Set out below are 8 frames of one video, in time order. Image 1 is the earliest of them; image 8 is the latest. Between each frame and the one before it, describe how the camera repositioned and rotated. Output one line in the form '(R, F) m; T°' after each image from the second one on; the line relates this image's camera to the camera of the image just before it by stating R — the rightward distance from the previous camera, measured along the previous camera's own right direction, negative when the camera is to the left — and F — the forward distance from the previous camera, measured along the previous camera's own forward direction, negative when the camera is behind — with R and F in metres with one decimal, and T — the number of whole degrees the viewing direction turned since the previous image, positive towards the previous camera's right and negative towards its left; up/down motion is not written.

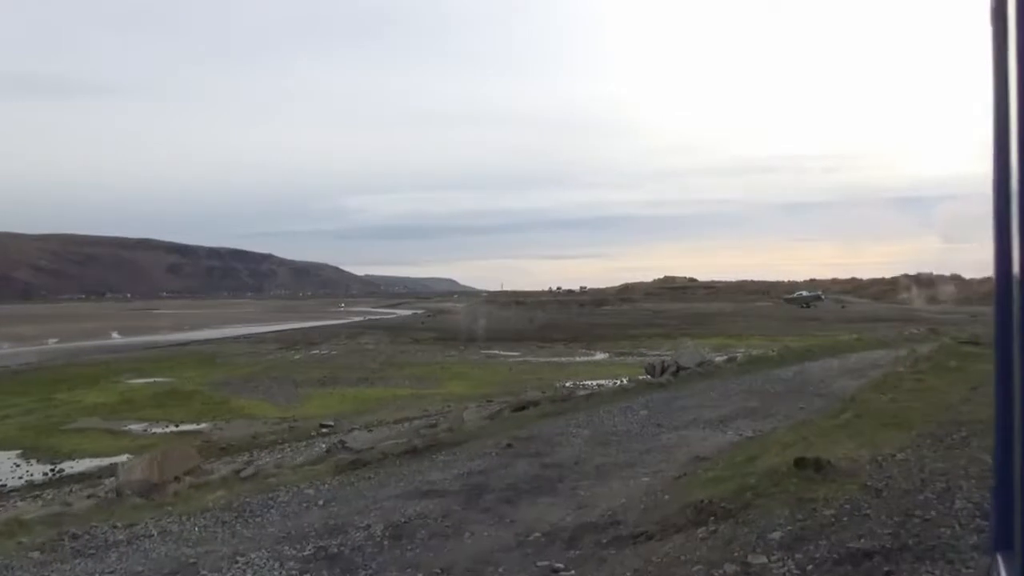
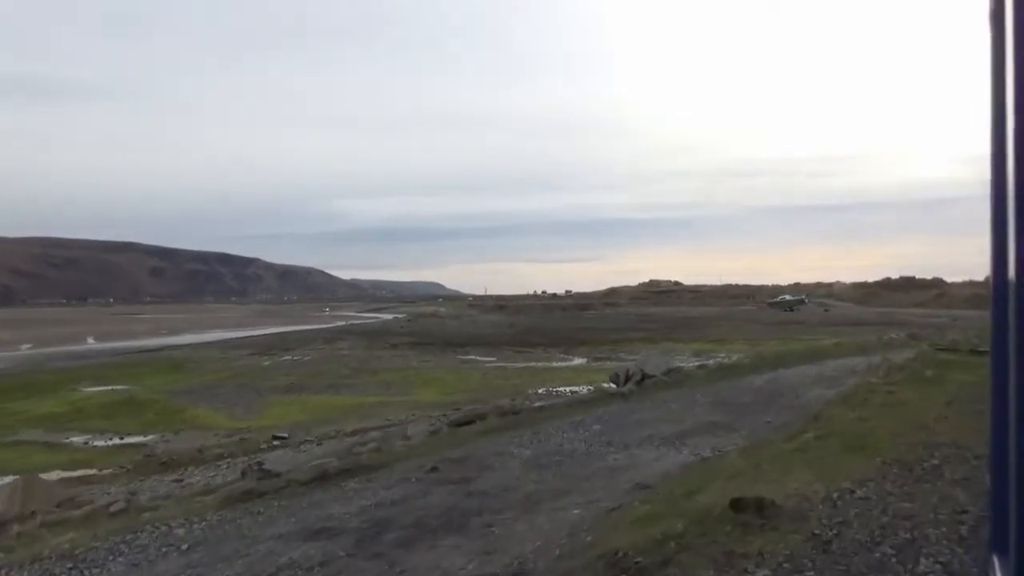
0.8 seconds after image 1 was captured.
(+1.0, +1.5) m; +1°
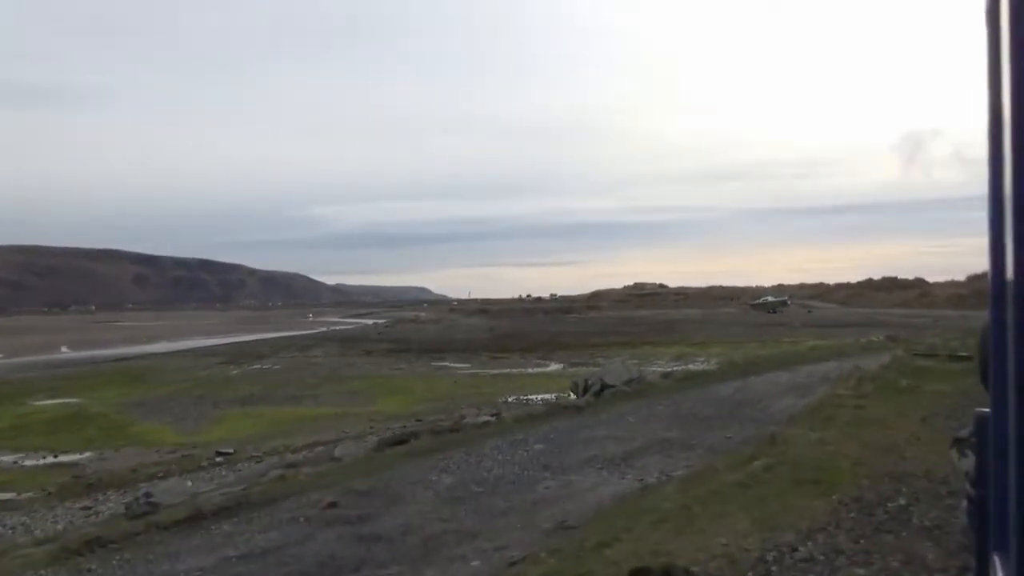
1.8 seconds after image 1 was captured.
(+1.1, +1.7) m; +1°
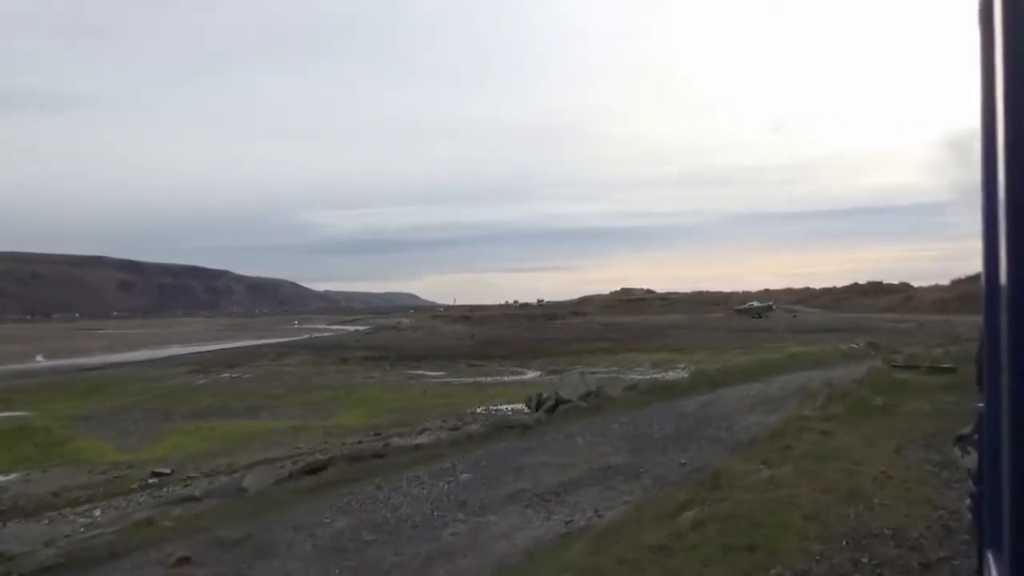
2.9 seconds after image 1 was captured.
(+1.2, +1.8) m; +1°
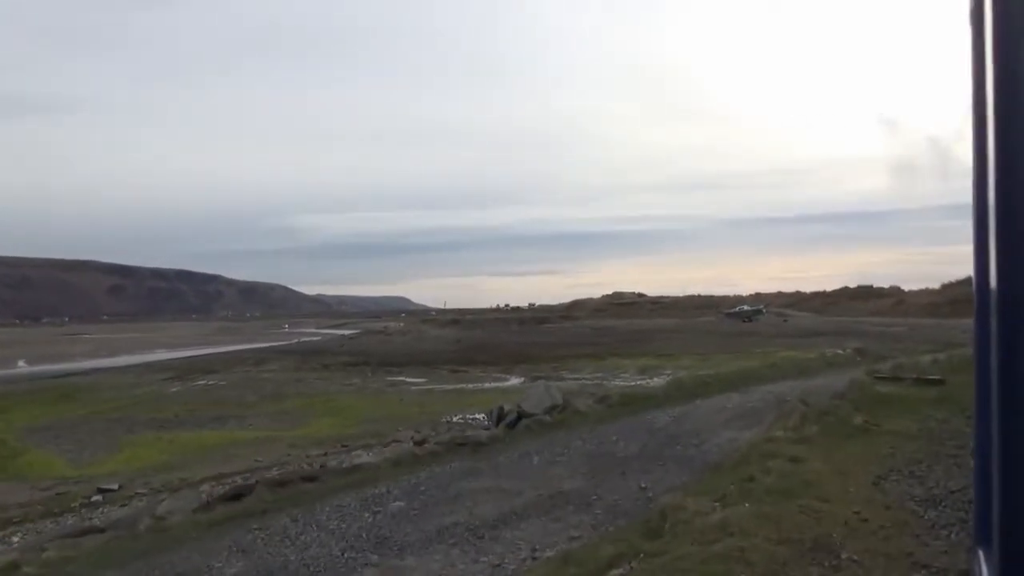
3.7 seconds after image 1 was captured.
(+0.9, +1.4) m; +1°
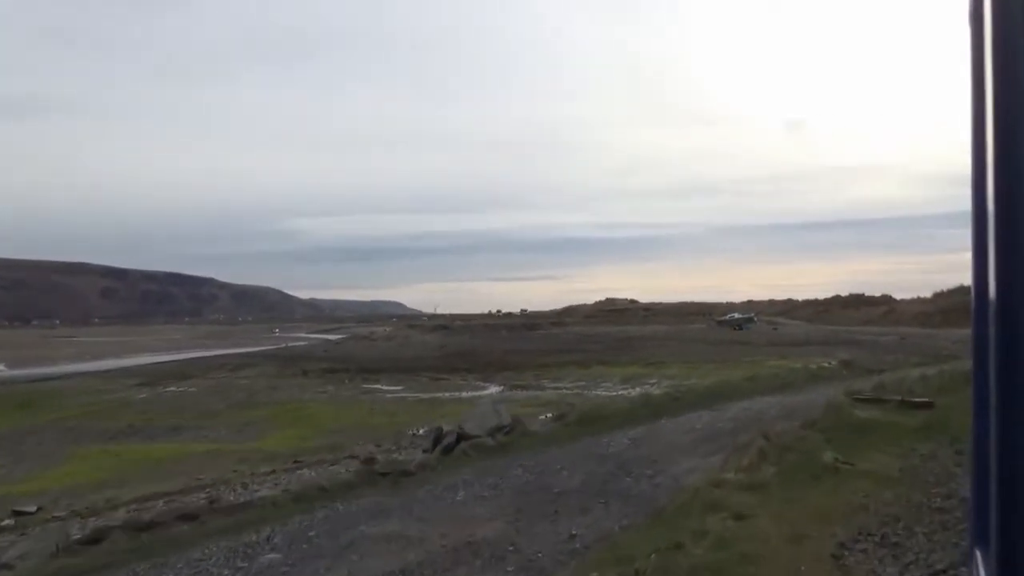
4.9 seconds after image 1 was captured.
(+1.2, +2.0) m; 0°
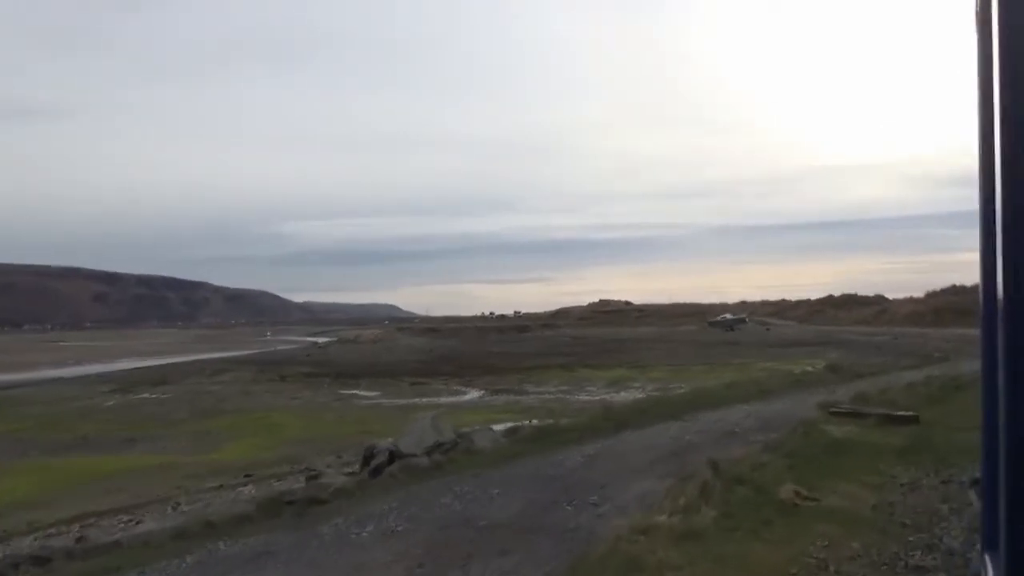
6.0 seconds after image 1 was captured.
(+1.1, +1.8) m; 0°
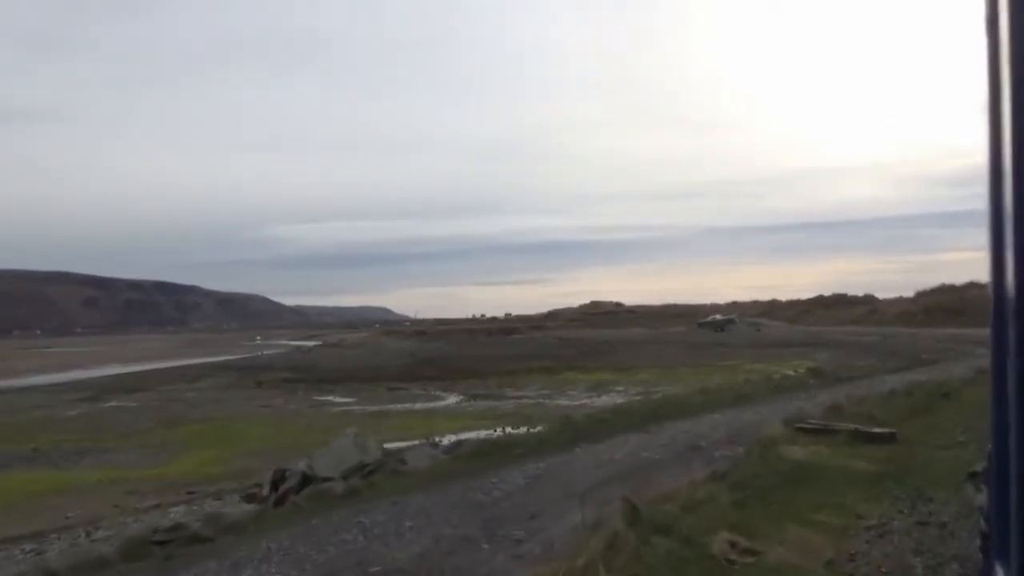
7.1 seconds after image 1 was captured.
(+1.2, +1.8) m; +1°
